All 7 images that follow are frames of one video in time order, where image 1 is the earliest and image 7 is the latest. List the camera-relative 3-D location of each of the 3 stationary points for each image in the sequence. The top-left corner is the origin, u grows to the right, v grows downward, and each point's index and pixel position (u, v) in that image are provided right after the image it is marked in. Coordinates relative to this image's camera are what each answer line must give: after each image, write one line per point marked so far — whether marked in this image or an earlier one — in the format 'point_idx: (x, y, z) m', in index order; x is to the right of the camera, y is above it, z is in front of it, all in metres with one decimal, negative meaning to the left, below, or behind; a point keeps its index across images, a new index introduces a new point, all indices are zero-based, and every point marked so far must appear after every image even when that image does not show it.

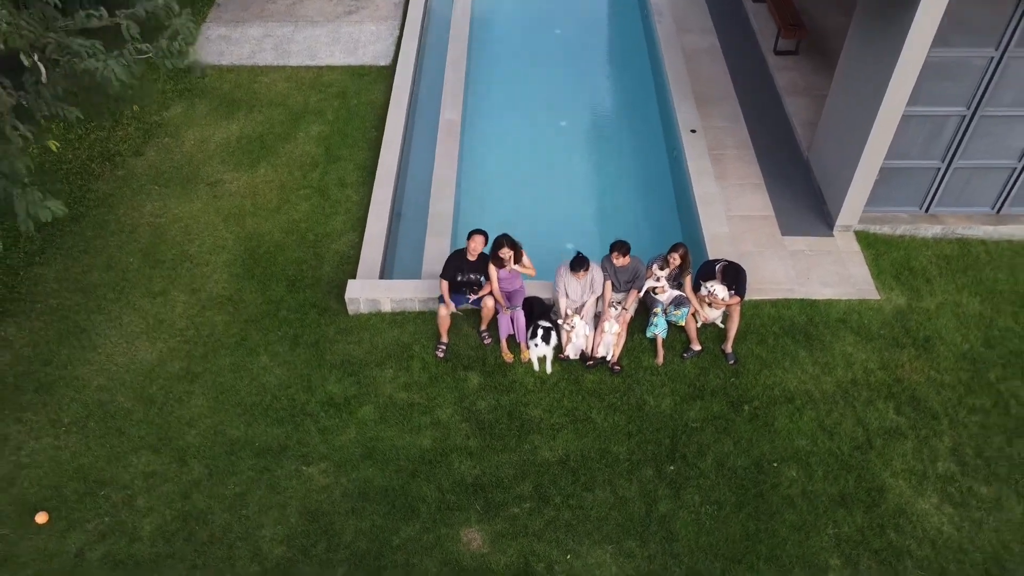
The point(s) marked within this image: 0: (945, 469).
0: (+3.0, -1.3, +5.7) m
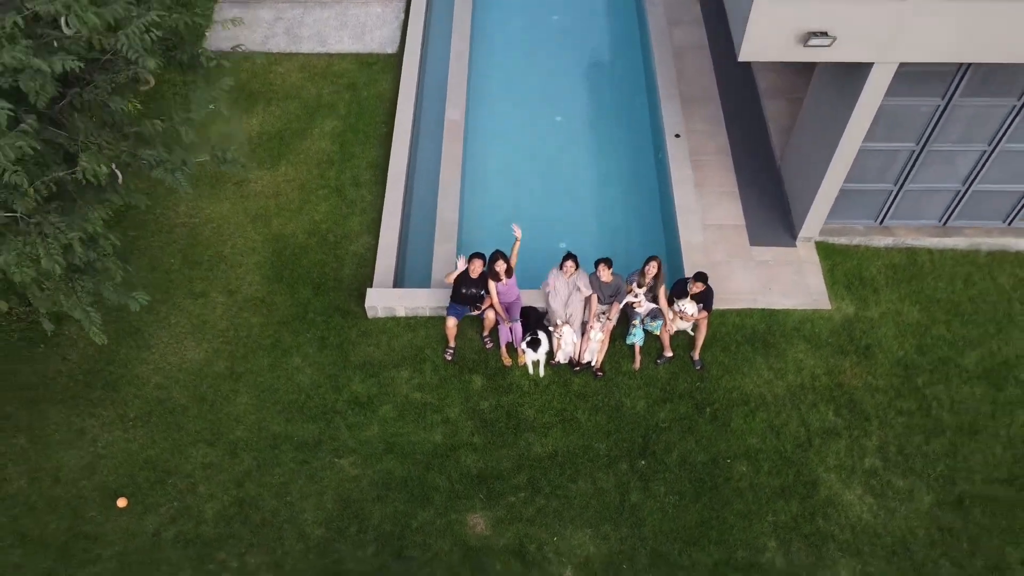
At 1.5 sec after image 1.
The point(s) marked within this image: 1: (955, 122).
0: (+3.0, -1.5, +6.9) m
1: (+3.8, +1.4, +7.0) m
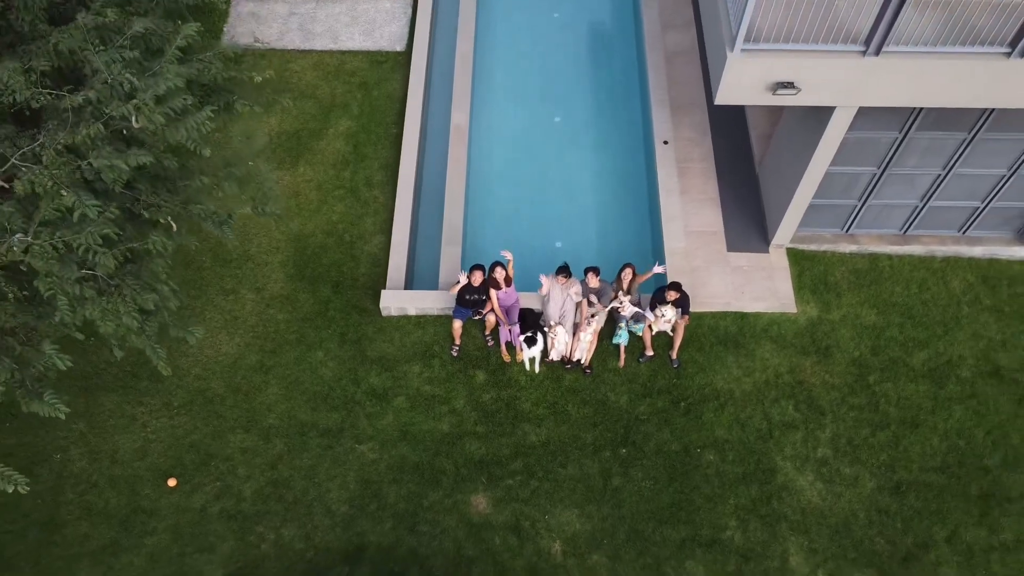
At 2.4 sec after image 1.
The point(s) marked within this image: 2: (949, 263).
0: (+3.0, -1.6, +7.9) m
1: (+3.8, +1.3, +7.8) m
2: (+4.8, +0.3, +9.0) m
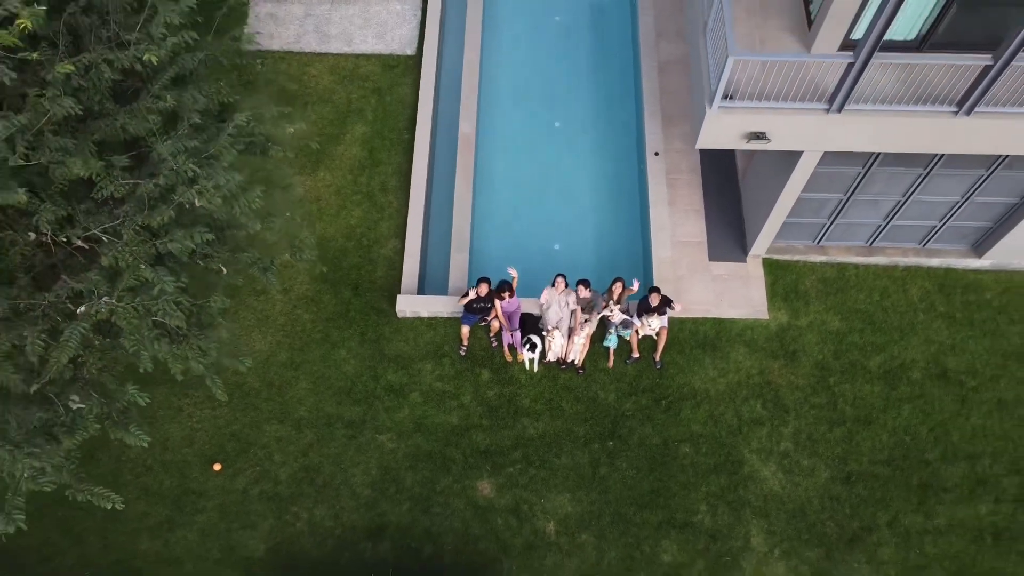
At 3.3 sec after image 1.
0: (+3.0, -1.8, +9.0) m
1: (+3.9, +1.1, +8.7) m
2: (+4.9, +0.2, +9.9) m
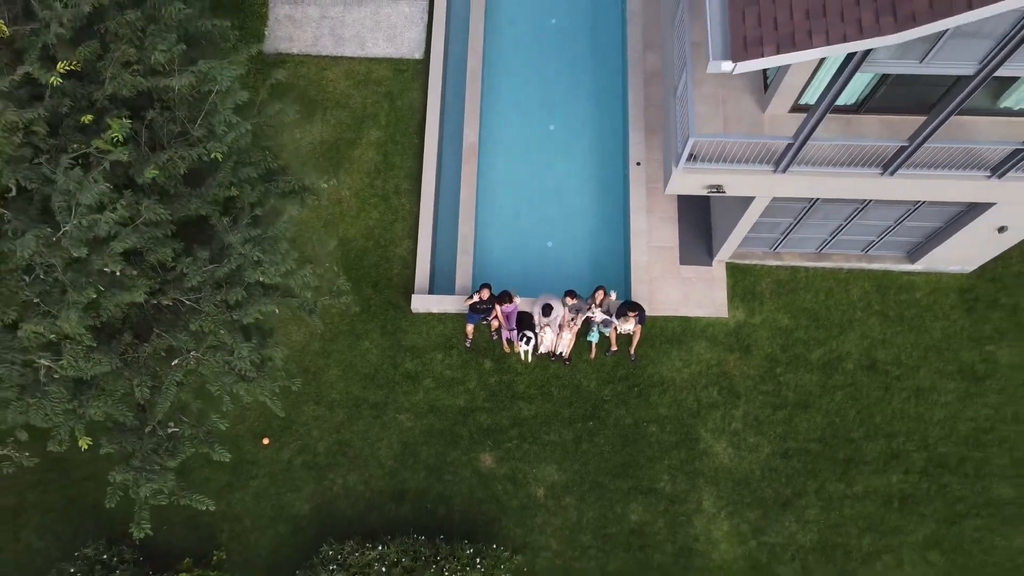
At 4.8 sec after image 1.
0: (+3.0, -1.9, +10.9) m
1: (+3.8, +1.0, +10.1) m
2: (+4.8, +0.2, +11.5) m
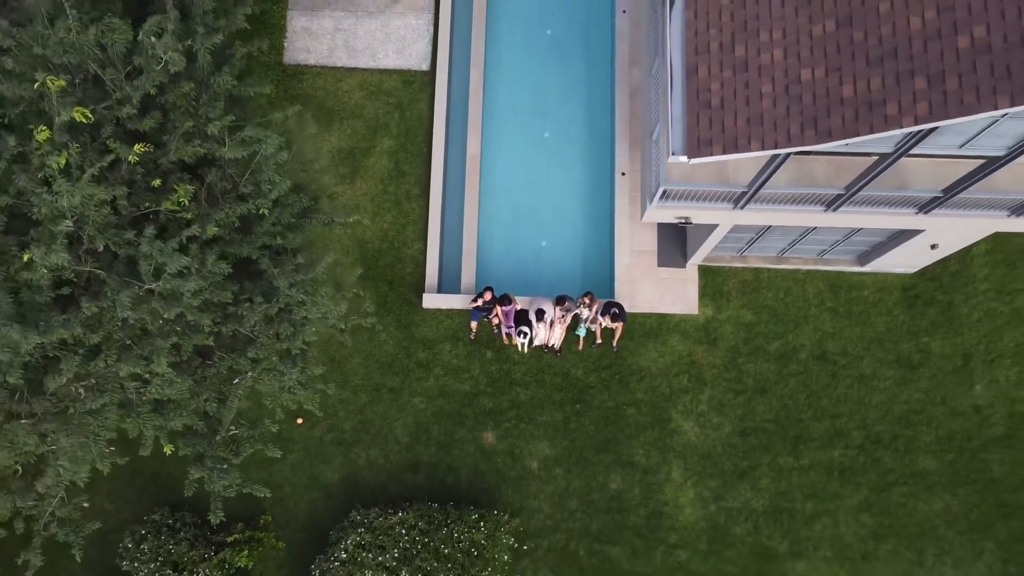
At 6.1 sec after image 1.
0: (+3.0, -1.9, +12.7) m
1: (+3.8, +0.8, +11.7) m
2: (+4.8, +0.2, +13.1) m
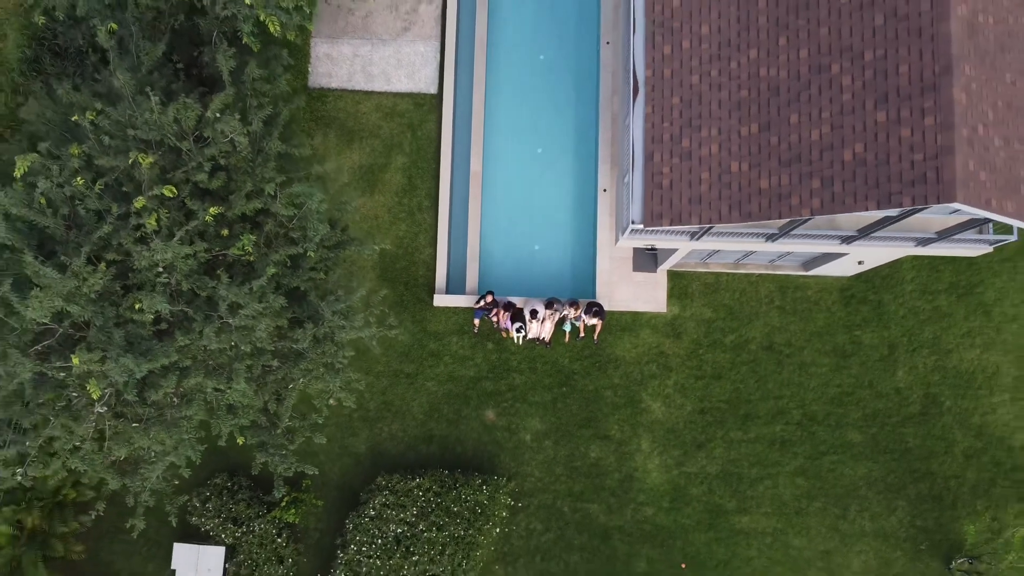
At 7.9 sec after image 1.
0: (+2.9, -1.9, +15.2) m
1: (+3.8, +0.7, +14.0) m
2: (+4.7, +0.2, +15.5) m
